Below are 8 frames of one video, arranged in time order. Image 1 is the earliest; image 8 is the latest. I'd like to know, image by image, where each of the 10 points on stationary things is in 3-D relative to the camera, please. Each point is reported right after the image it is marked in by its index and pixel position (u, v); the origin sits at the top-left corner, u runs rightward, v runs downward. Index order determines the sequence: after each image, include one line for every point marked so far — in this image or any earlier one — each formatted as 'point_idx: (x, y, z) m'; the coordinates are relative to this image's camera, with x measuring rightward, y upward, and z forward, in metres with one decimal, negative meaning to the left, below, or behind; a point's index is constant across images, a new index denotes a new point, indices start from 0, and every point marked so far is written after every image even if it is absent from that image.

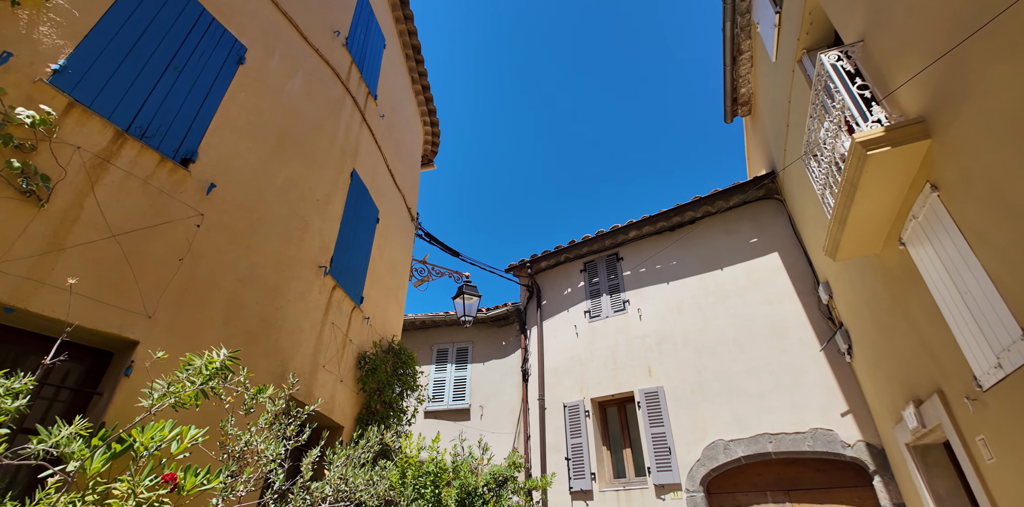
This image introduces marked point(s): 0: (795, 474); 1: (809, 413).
0: (+3.3, -2.6, +5.3) m
1: (+3.5, -1.9, +5.3) m
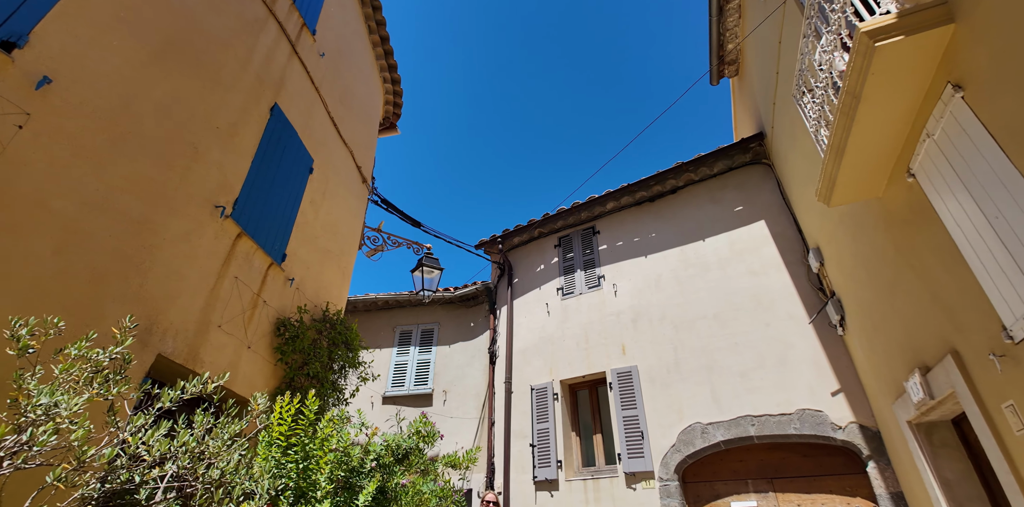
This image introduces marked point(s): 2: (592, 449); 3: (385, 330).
0: (+2.8, -2.1, +4.7) m
1: (+3.0, -1.5, +4.7) m
2: (+1.1, -2.6, +5.9) m
3: (-2.4, -1.4, +8.3) m
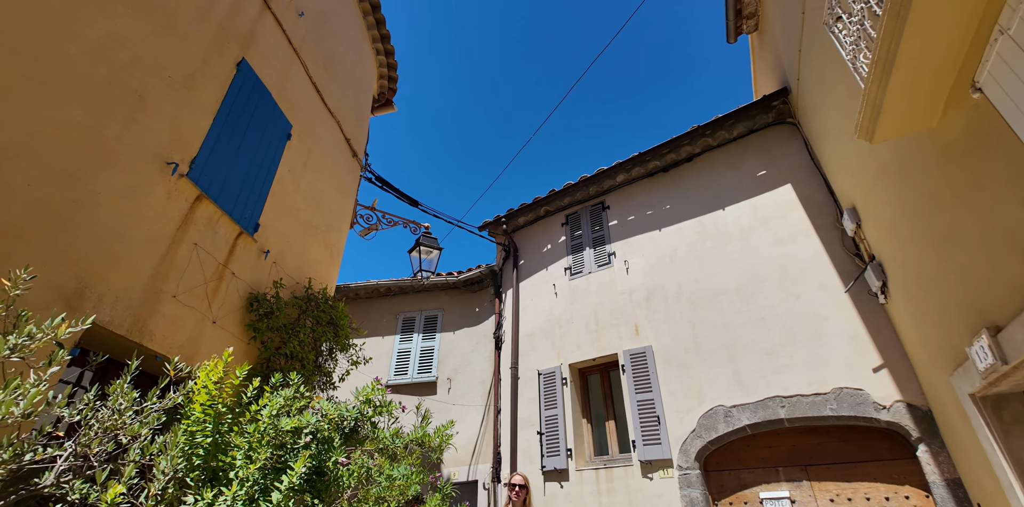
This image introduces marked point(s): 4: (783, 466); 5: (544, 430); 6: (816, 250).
0: (+2.8, -1.8, +4.2) m
1: (+3.0, -1.1, +4.2) m
2: (+1.1, -2.2, +5.5) m
3: (-2.2, -1.1, +7.9) m
4: (+2.5, -2.0, +4.2) m
5: (+0.4, -2.2, +5.7) m
6: (+3.2, 0.0, +4.8) m
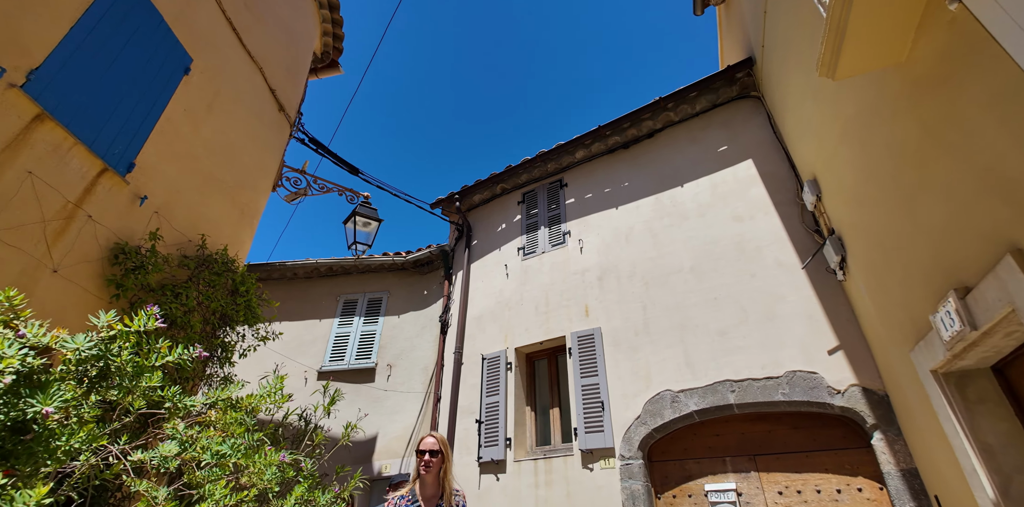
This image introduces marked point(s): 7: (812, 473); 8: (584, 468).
0: (+2.1, -1.5, +3.9) m
1: (+2.3, -0.8, +3.9) m
2: (+0.4, -1.9, +5.1) m
3: (-3.0, -0.7, +7.3) m
4: (+1.9, -1.7, +3.9) m
5: (-0.3, -1.9, +5.2) m
6: (+2.6, +0.3, +4.5) m
7: (+2.4, -1.7, +3.6) m
8: (+0.7, -2.0, +4.3) m
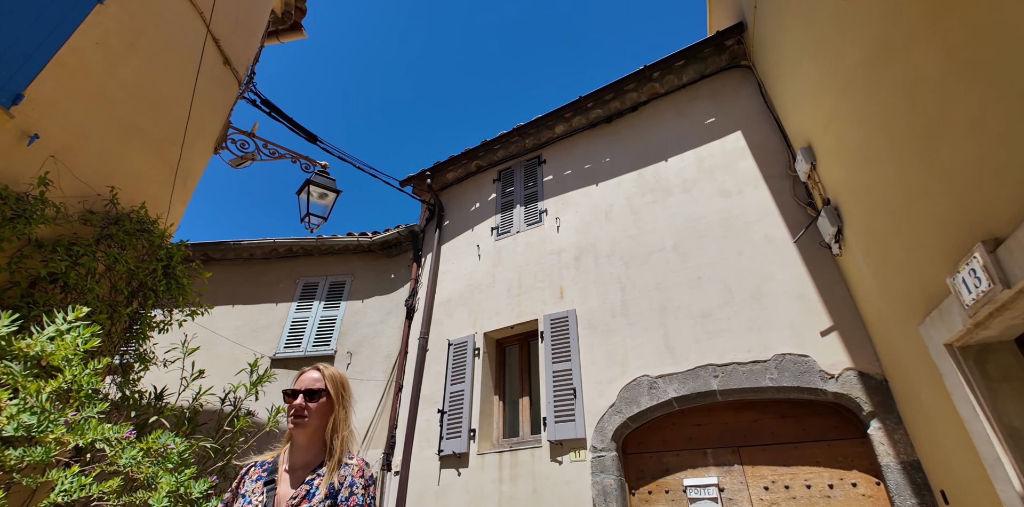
0: (+1.8, -1.3, +3.5) m
1: (+2.0, -0.6, +3.5) m
2: (+0.1, -1.7, +4.6) m
3: (-3.4, -0.4, +6.8) m
4: (+1.6, -1.5, +3.5) m
5: (-0.7, -1.6, +4.8) m
6: (+2.3, +0.5, +4.1) m
7: (+2.0, -1.5, +3.2) m
8: (+0.4, -1.8, +3.9) m
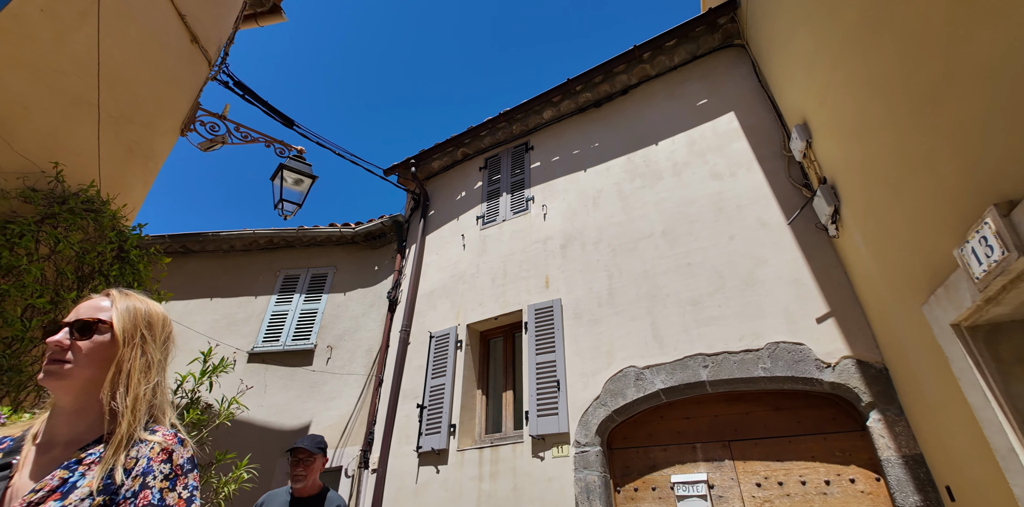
0: (+1.7, -1.2, +3.3) m
1: (+1.9, -0.5, +3.3) m
2: (-0.1, -1.6, +4.4) m
3: (-3.6, -0.3, +6.6) m
4: (+1.4, -1.4, +3.3) m
5: (-0.9, -1.5, +4.6) m
6: (+2.1, +0.6, +3.9) m
7: (+1.9, -1.4, +3.0) m
8: (+0.2, -1.7, +3.7) m
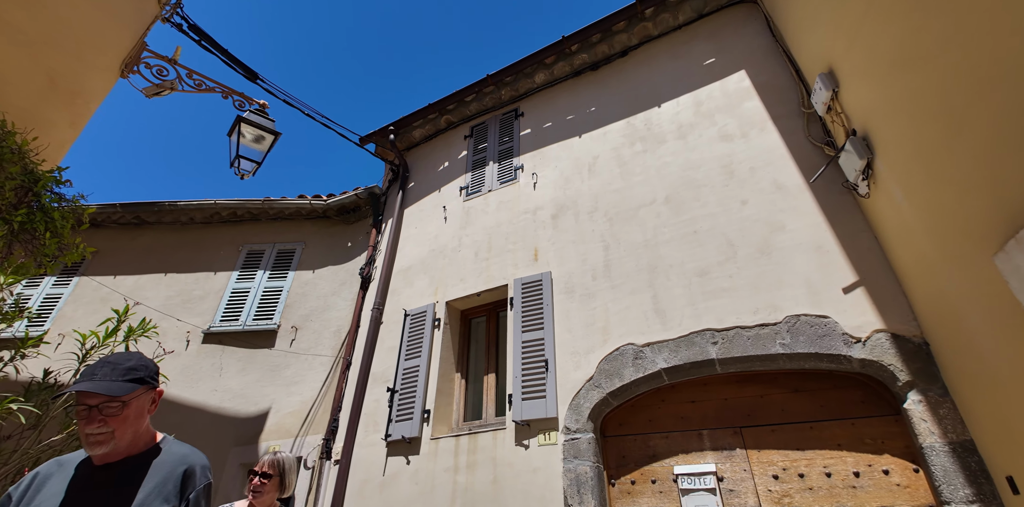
0: (+1.5, -0.9, +2.9) m
1: (+1.8, -0.3, +2.9) m
2: (-0.3, -1.3, +4.0) m
3: (-3.8, +0.1, +6.1) m
4: (+1.3, -1.1, +2.9) m
5: (-1.0, -1.2, +4.1) m
6: (+2.0, +0.8, +3.5) m
7: (+1.8, -1.1, +2.6) m
8: (0.0, -1.4, +3.3) m
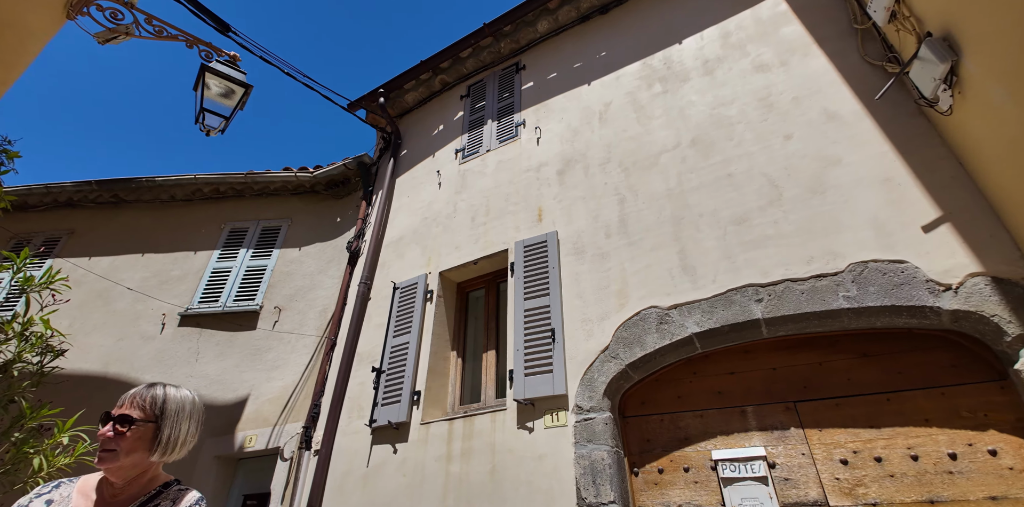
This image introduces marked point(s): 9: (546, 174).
0: (+1.5, -0.6, +2.3) m
1: (+1.8, +0.1, +2.4) m
2: (-0.3, -1.0, +3.5) m
3: (-3.8, +0.3, +5.6) m
4: (+1.3, -0.8, +2.4) m
5: (-1.0, -0.9, +3.6) m
6: (+2.0, +1.2, +3.0) m
7: (+1.8, -0.8, +2.1) m
8: (+0.1, -1.1, +2.8) m
9: (+0.3, +0.7, +3.9) m
